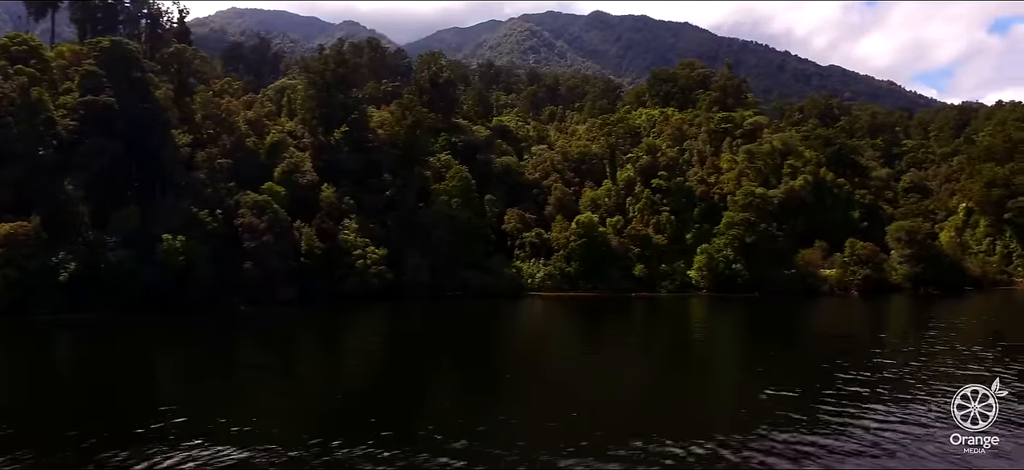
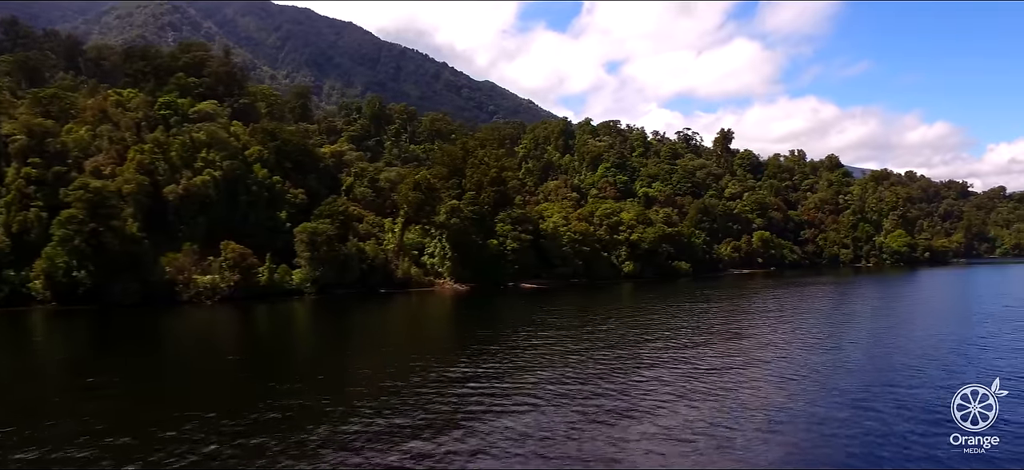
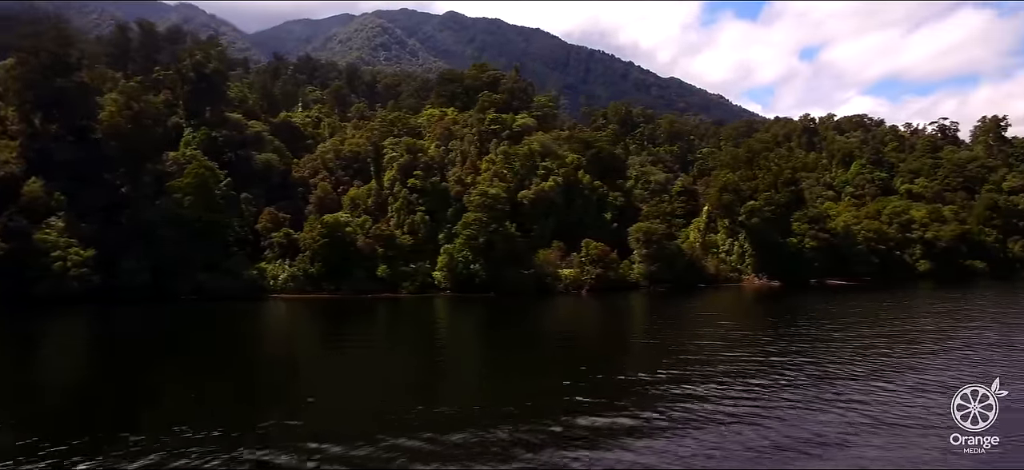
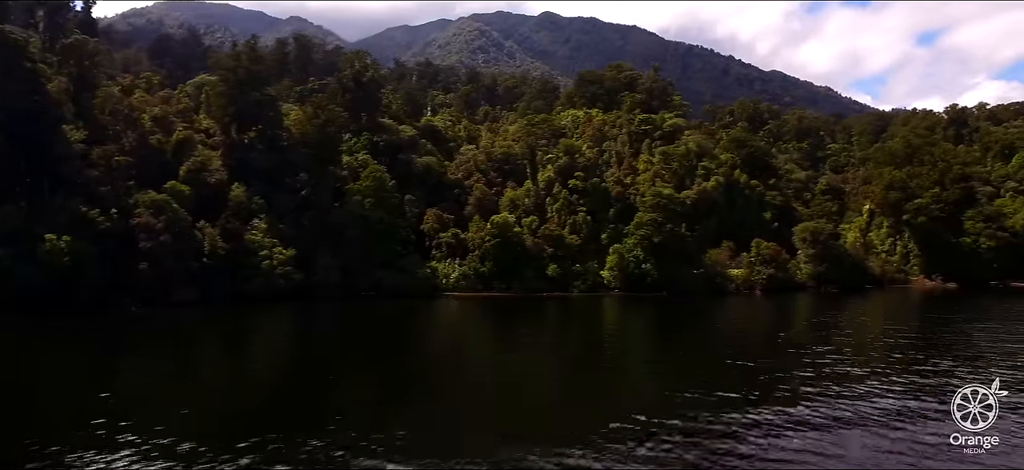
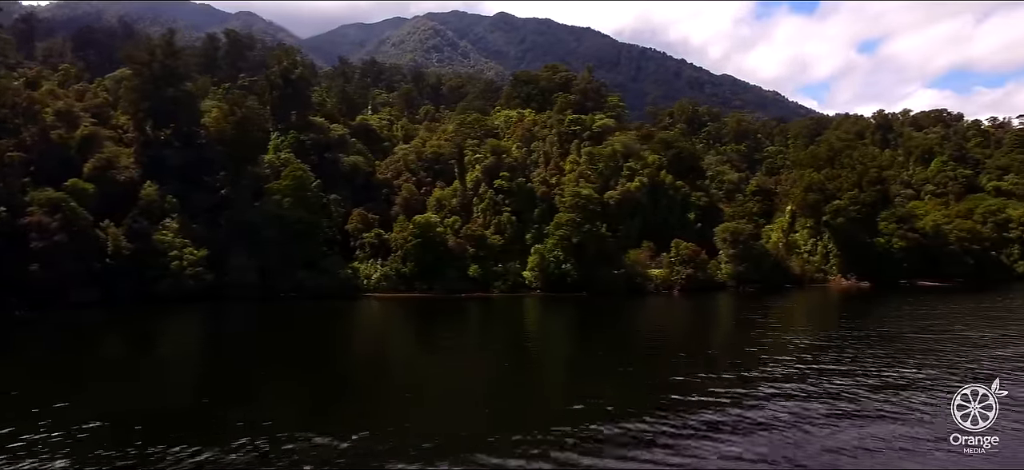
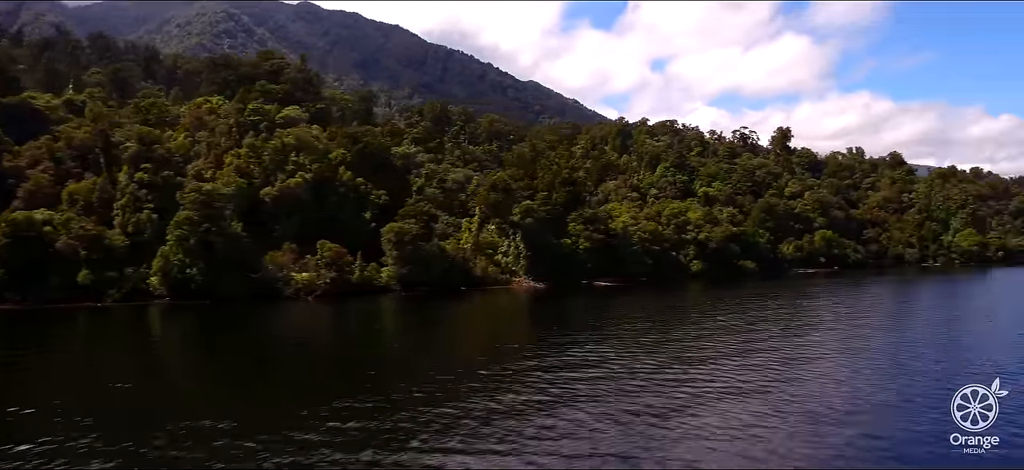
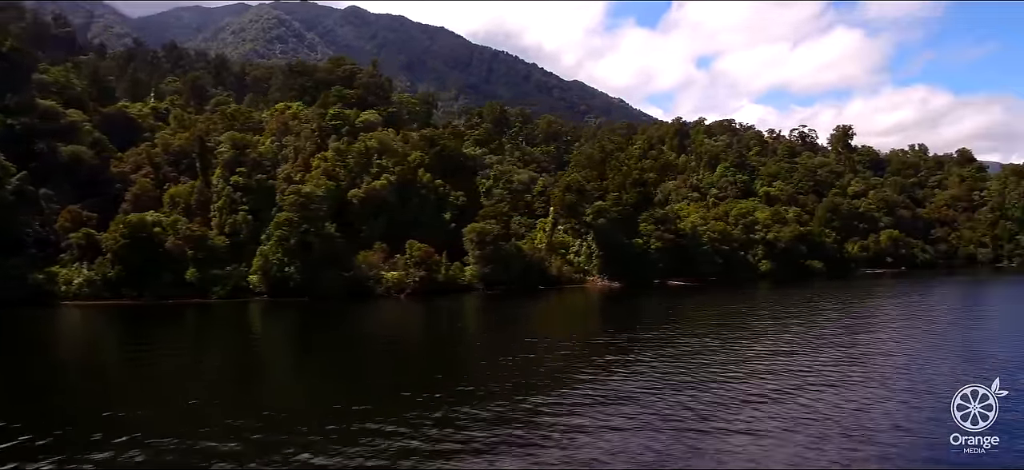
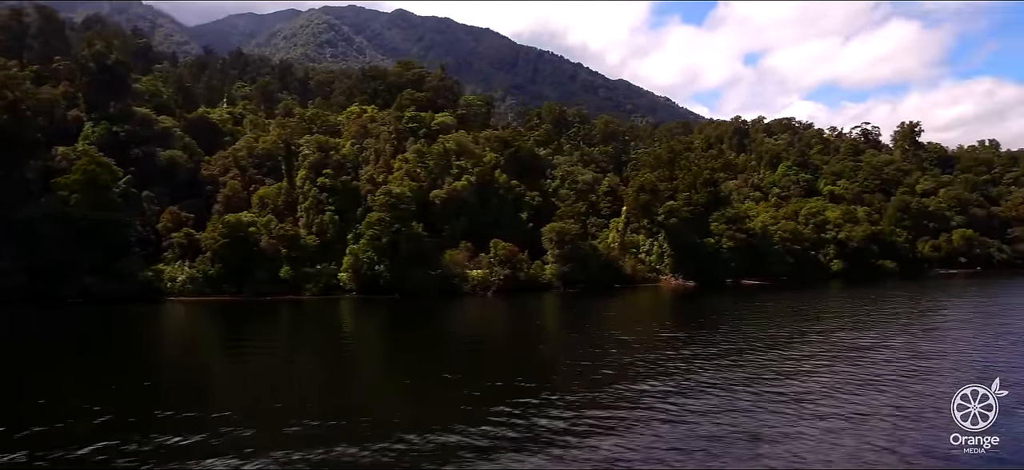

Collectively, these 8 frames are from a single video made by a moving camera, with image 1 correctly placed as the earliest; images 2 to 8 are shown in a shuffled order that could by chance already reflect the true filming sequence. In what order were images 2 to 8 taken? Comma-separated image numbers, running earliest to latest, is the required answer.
4, 5, 3, 8, 7, 6, 2
